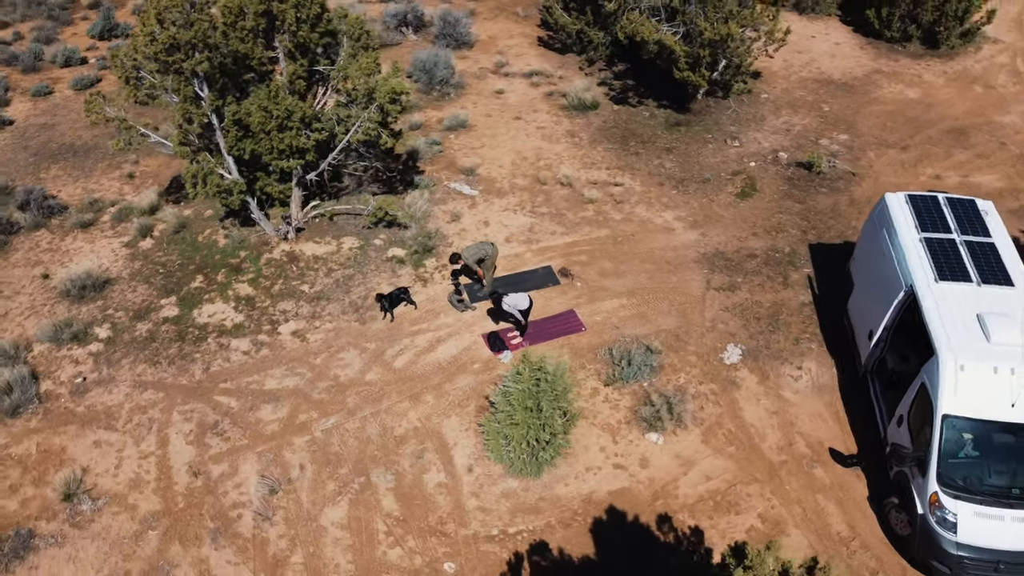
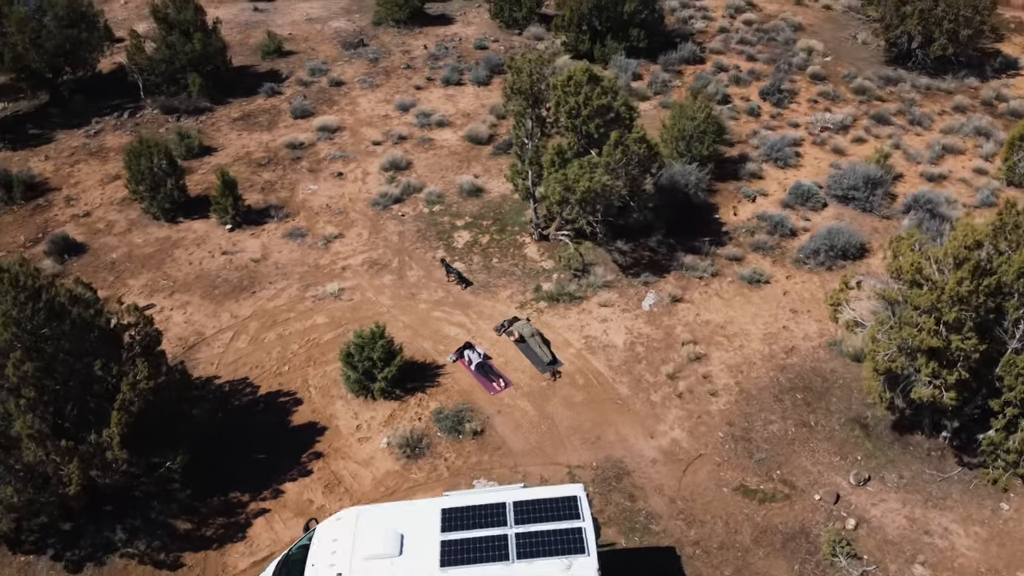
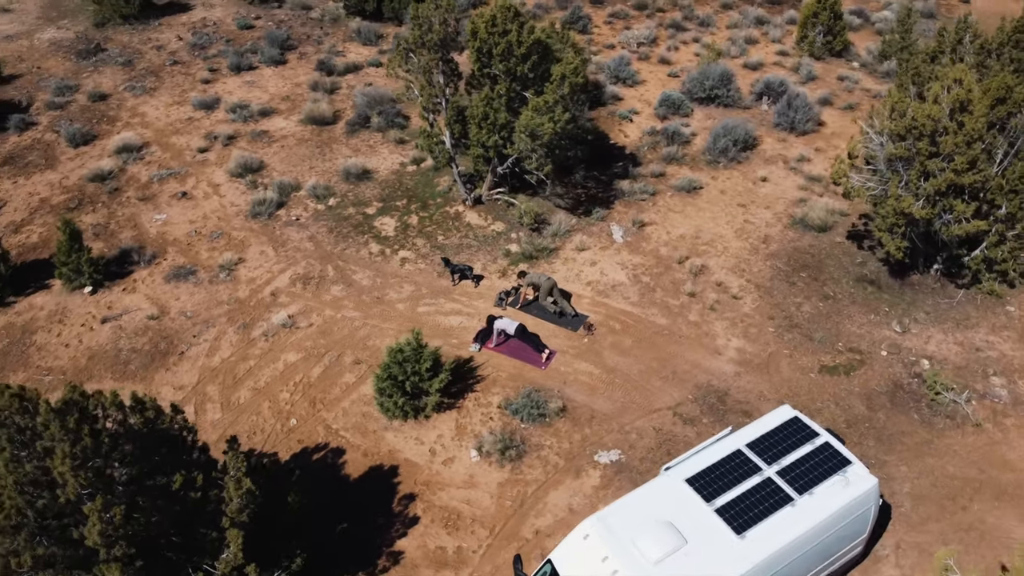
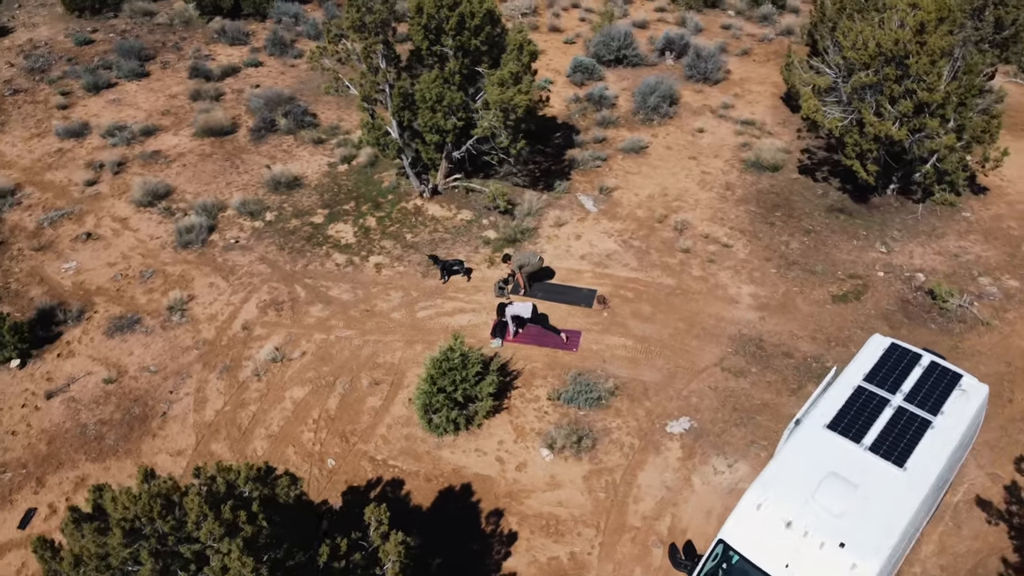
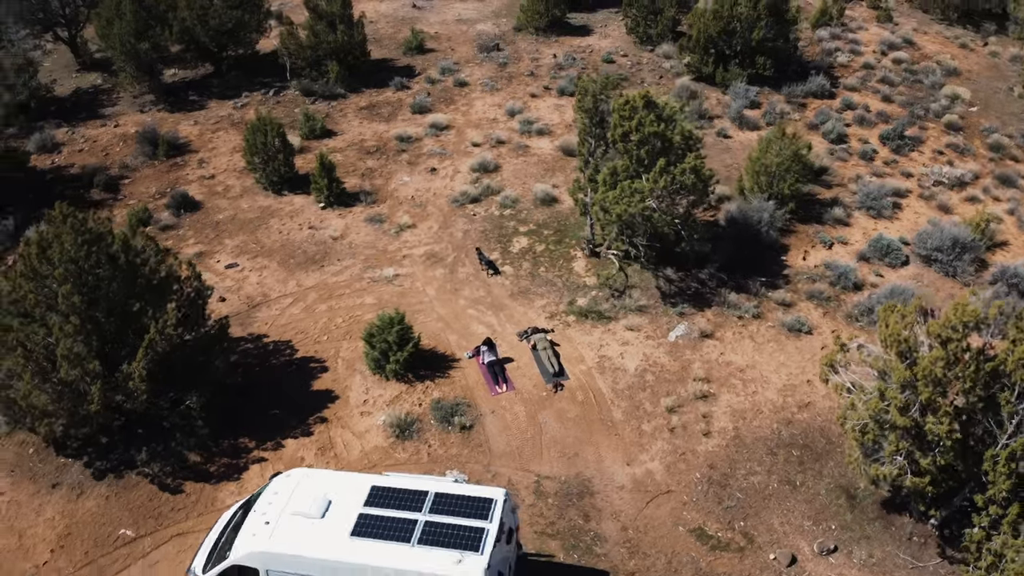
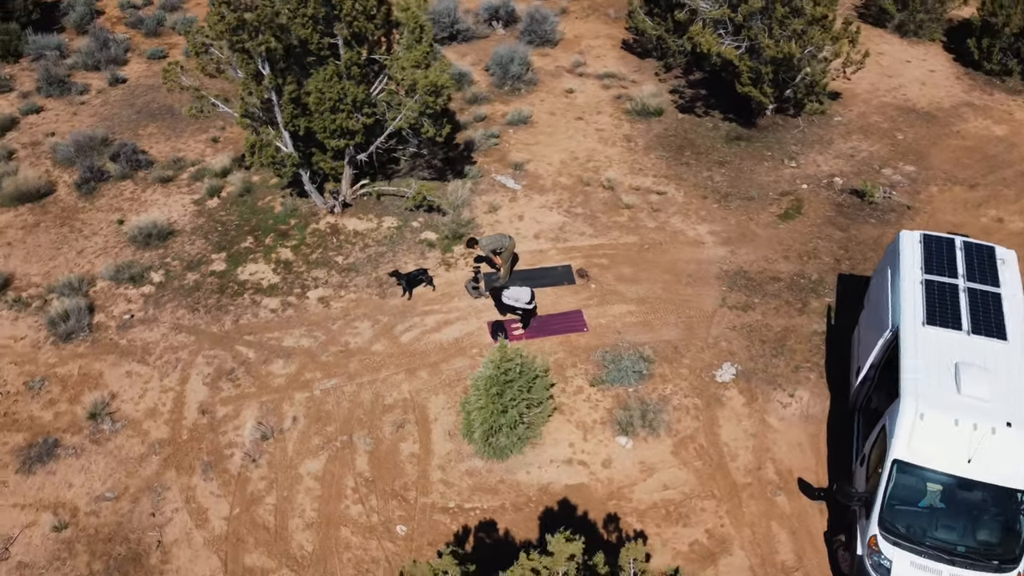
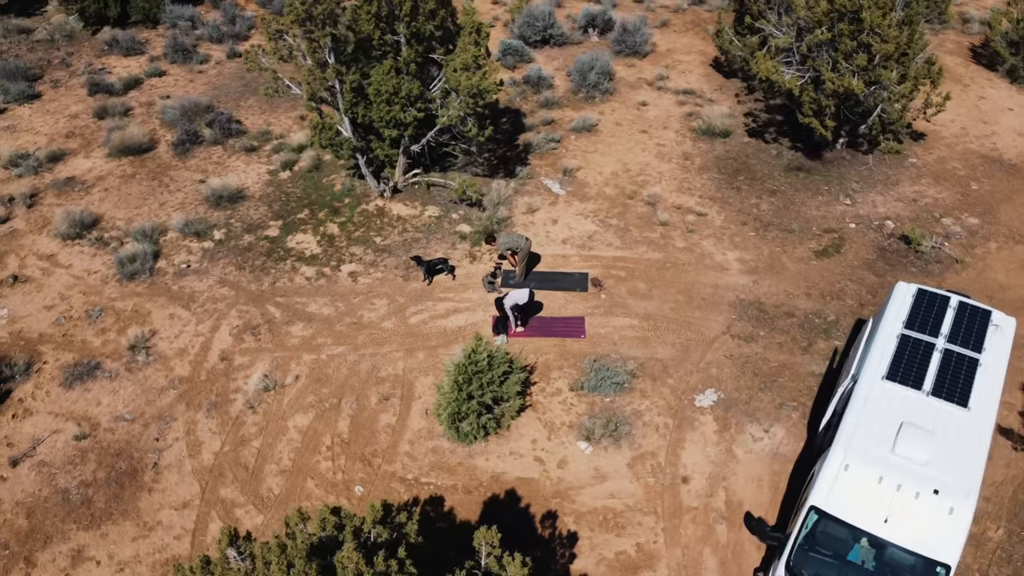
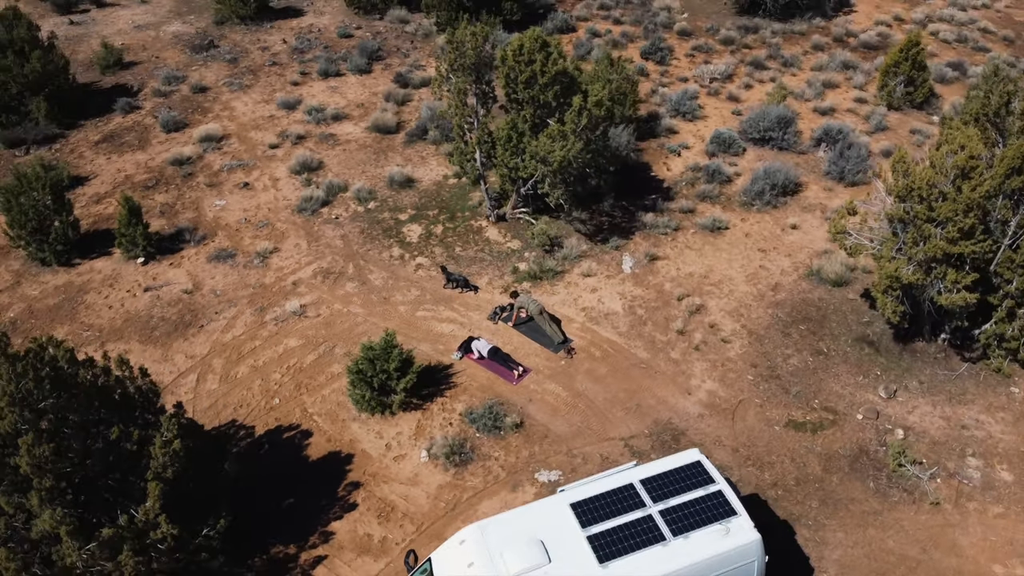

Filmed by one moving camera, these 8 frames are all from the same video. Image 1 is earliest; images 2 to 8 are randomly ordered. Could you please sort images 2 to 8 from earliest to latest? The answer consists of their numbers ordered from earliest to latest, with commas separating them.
6, 7, 4, 3, 8, 2, 5
